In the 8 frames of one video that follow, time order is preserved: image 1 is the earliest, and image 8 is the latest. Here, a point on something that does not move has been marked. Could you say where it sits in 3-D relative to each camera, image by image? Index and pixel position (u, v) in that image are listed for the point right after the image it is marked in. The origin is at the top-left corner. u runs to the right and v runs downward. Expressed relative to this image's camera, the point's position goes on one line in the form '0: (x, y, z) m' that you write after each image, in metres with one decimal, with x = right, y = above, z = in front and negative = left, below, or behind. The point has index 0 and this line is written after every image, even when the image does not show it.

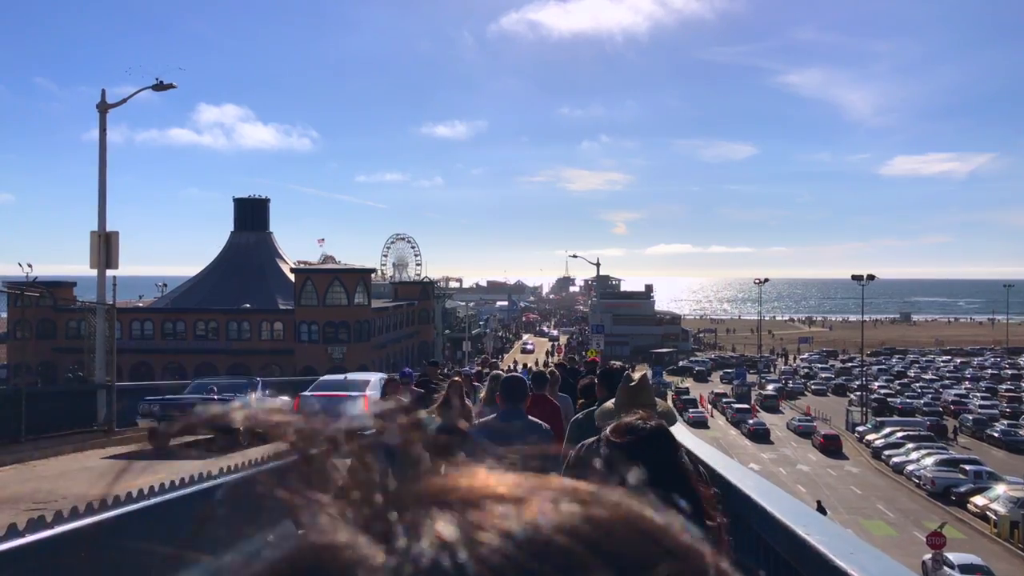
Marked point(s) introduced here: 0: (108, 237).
0: (-6.0, +0.8, +12.3) m
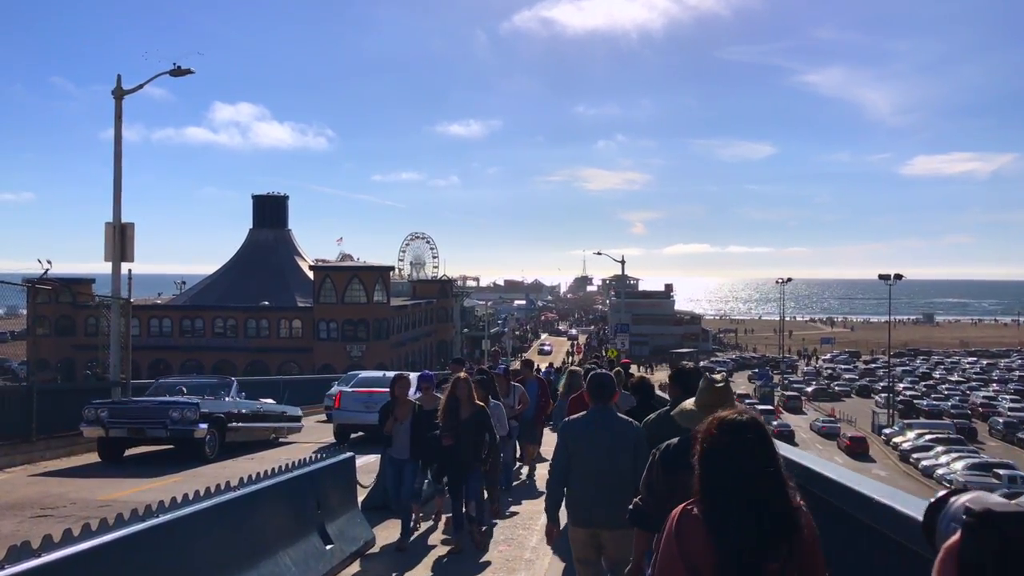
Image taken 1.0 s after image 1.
0: (-5.5, +0.8, +11.8) m
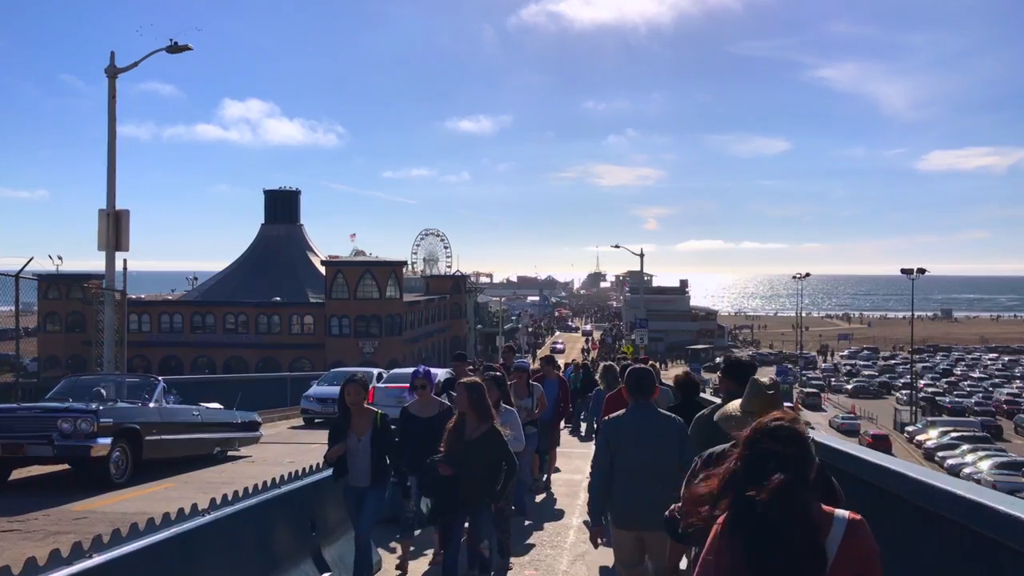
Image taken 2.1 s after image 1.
0: (-5.3, +1.0, +11.1) m
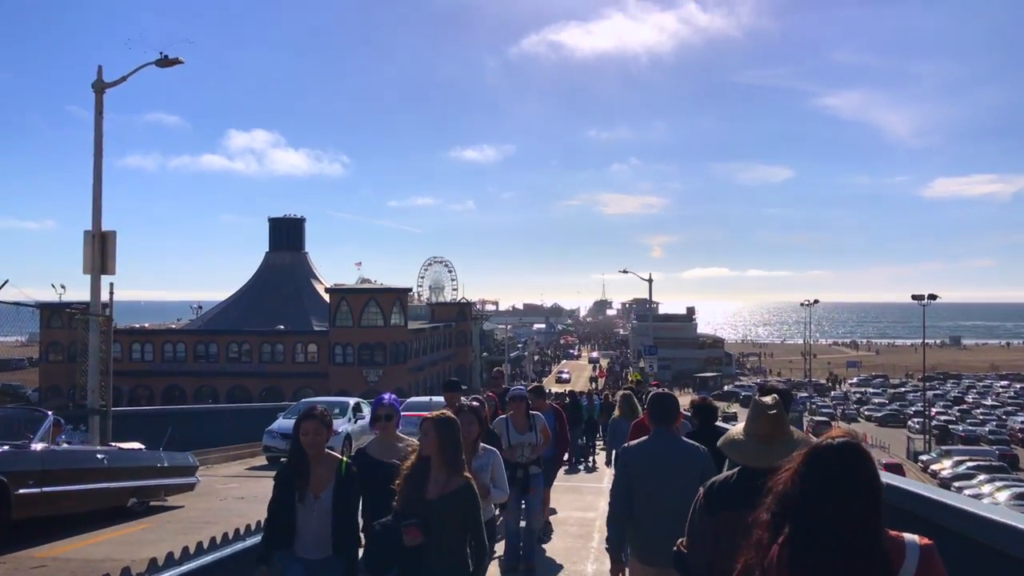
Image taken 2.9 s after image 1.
0: (-5.2, +0.6, +10.6) m
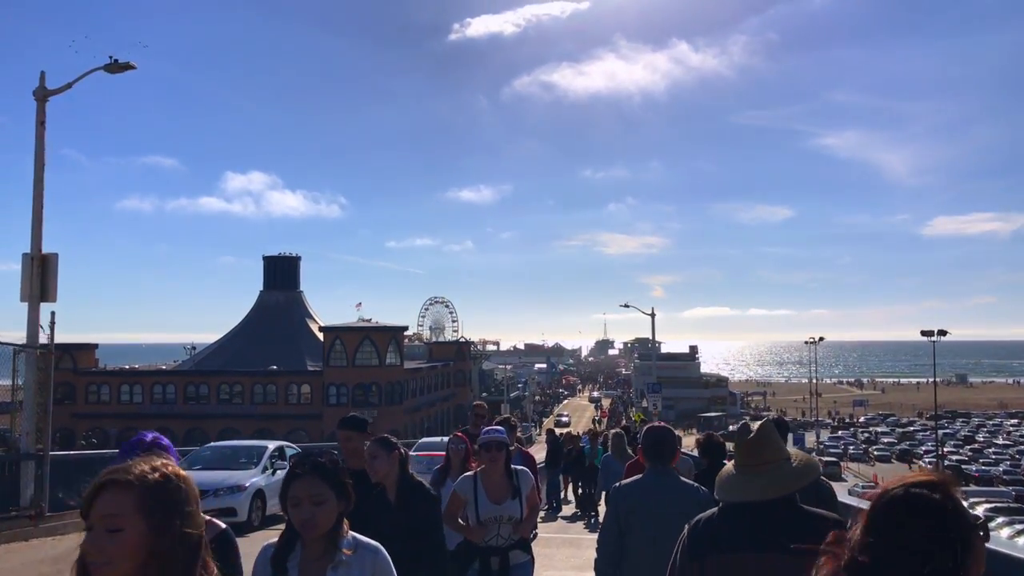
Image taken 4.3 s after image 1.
0: (-5.3, +0.3, +9.5) m
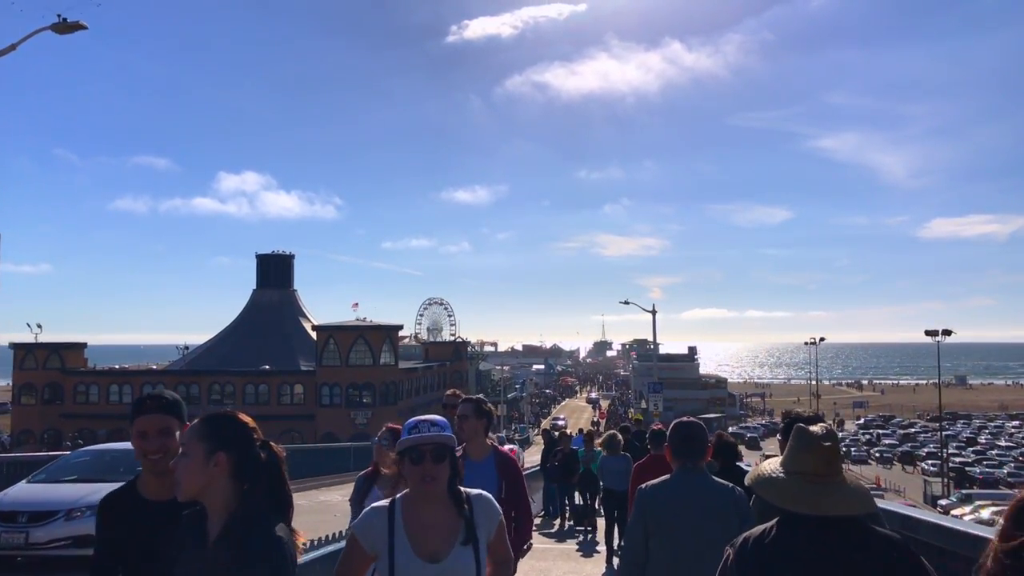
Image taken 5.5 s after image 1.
0: (-5.4, +0.5, +8.7) m
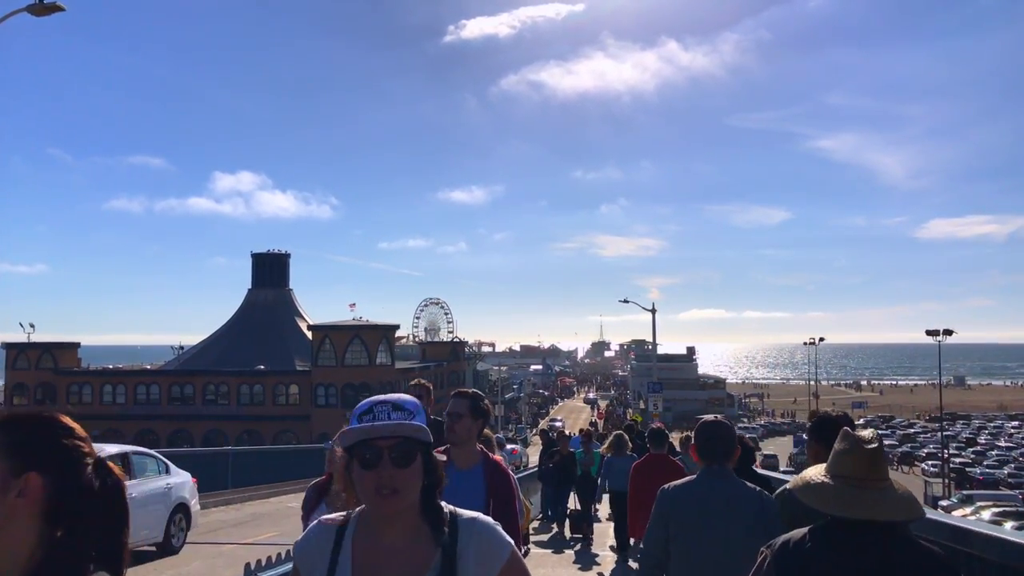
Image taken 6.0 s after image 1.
0: (-5.4, +0.5, +8.2) m
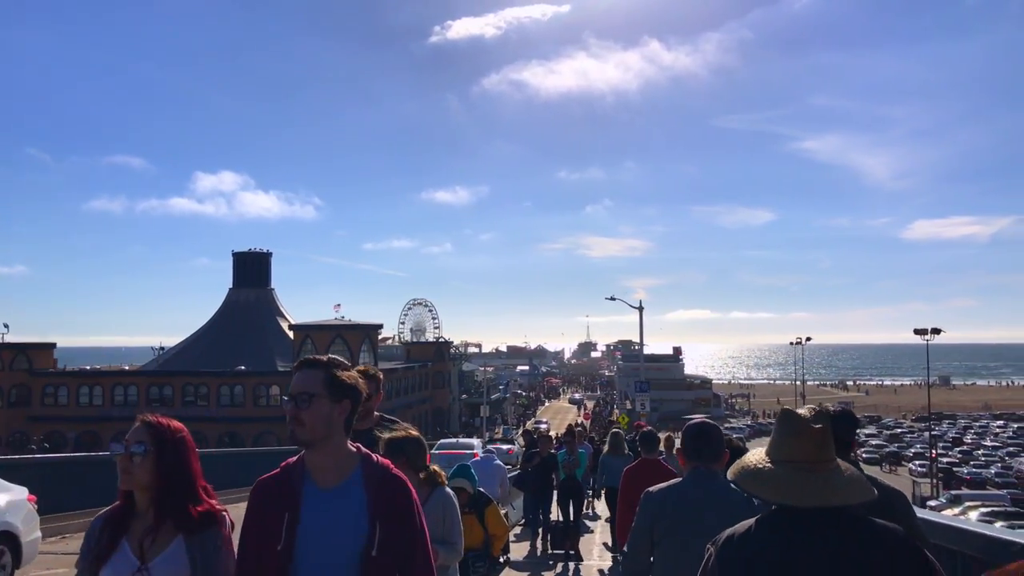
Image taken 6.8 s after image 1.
0: (-5.6, +0.6, +7.5) m
